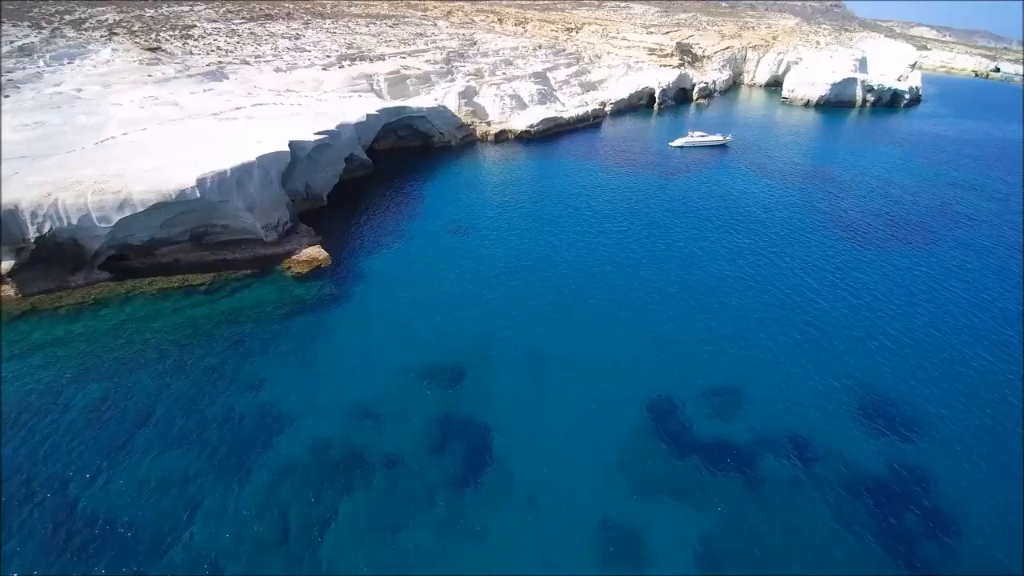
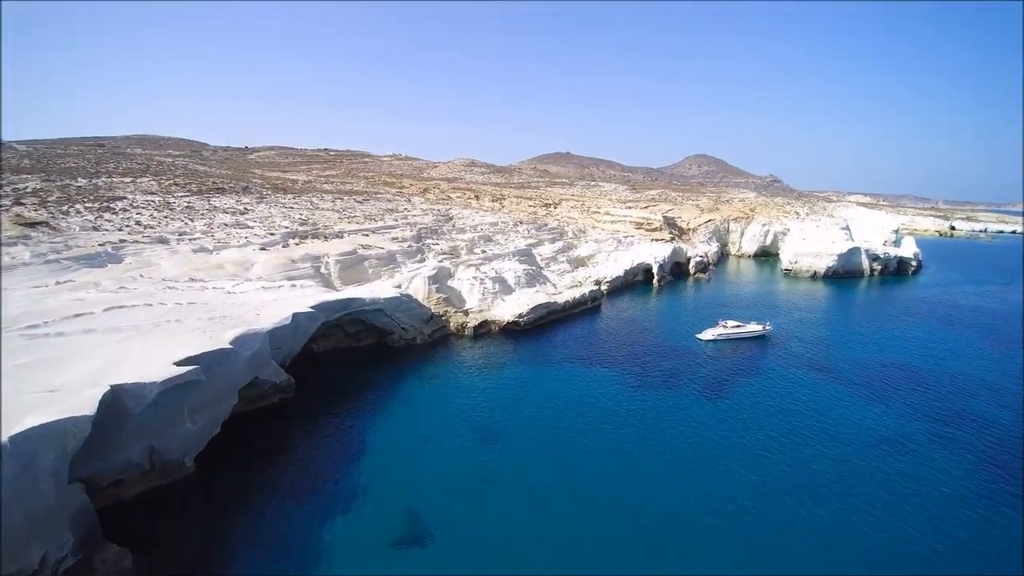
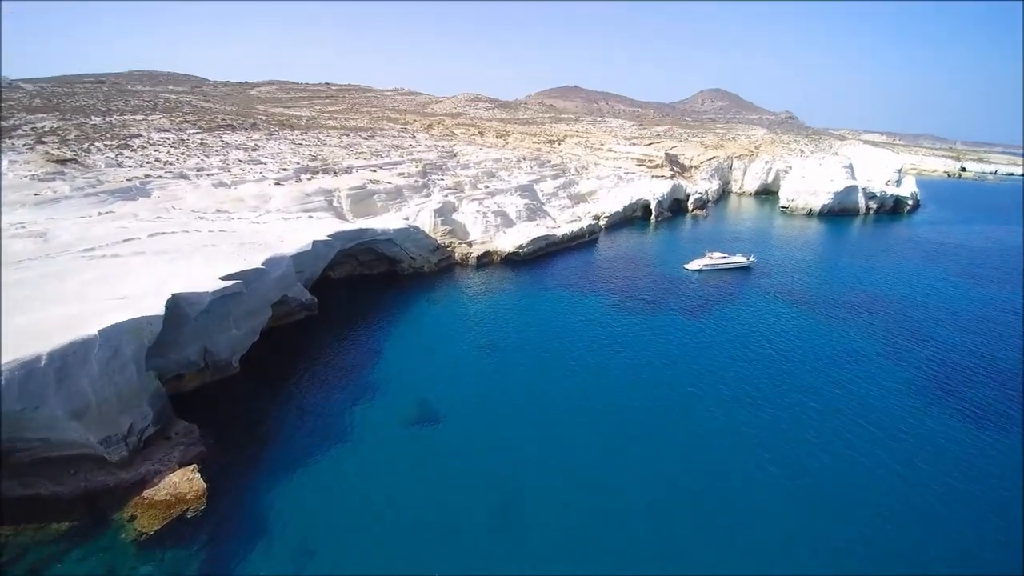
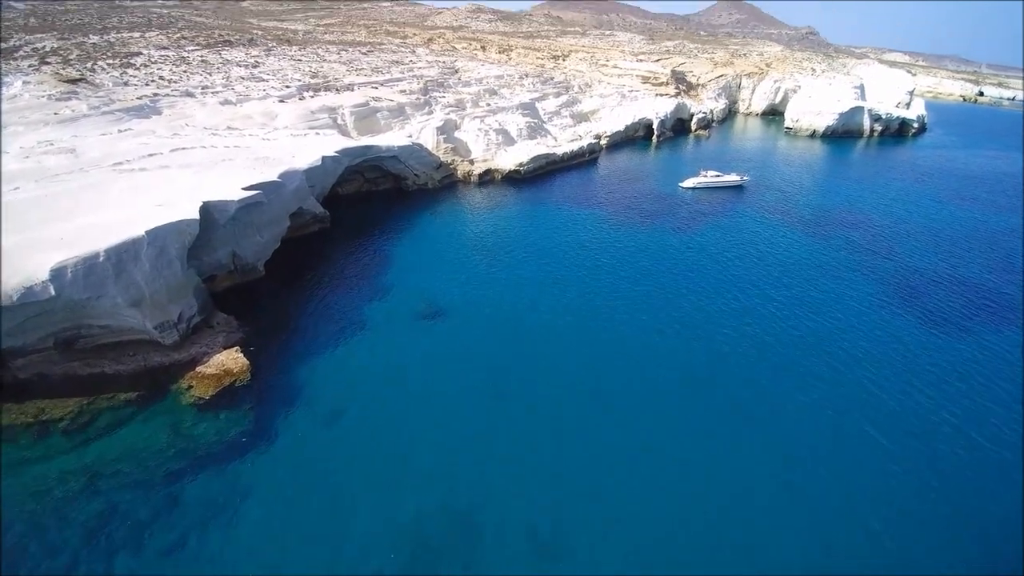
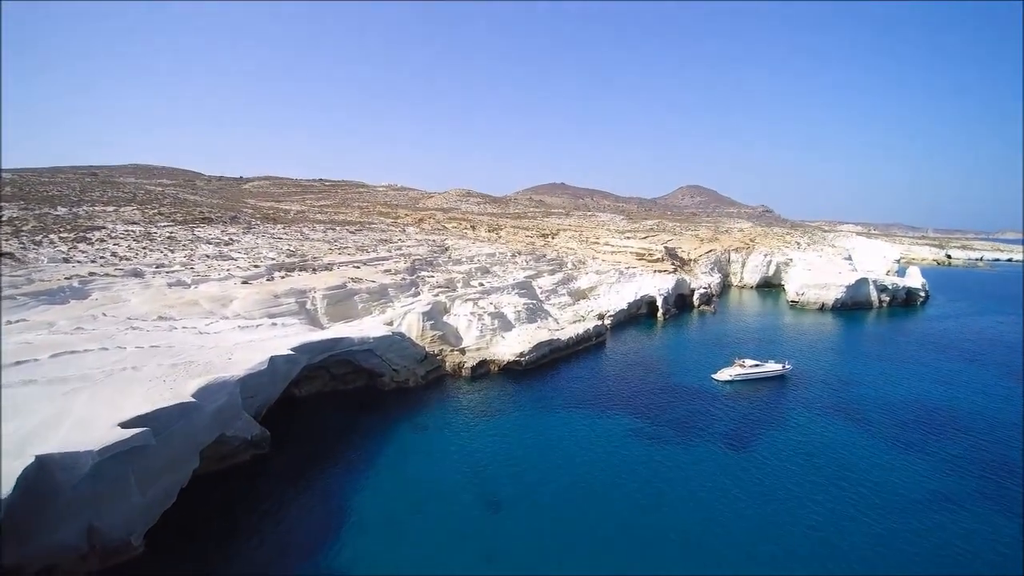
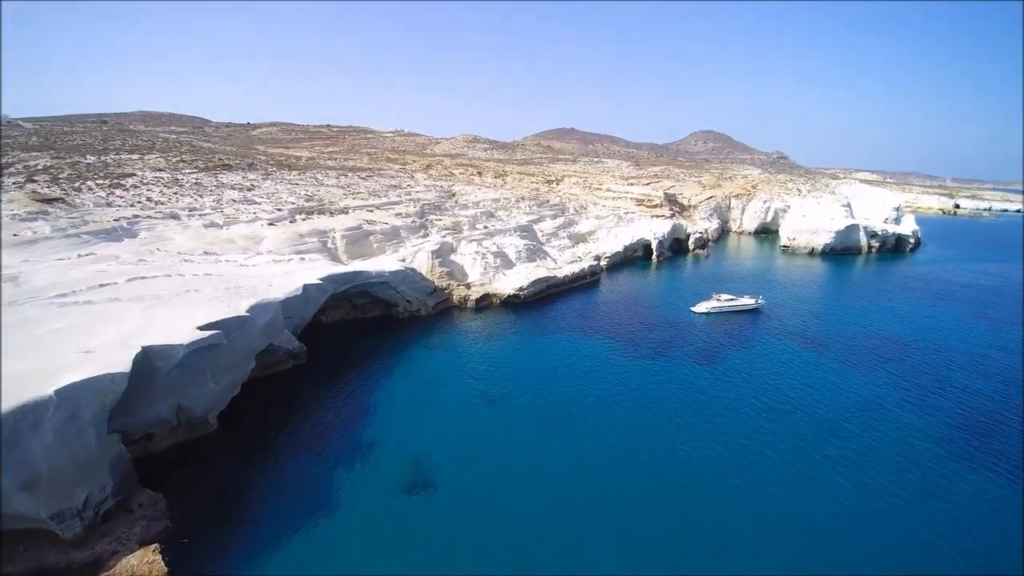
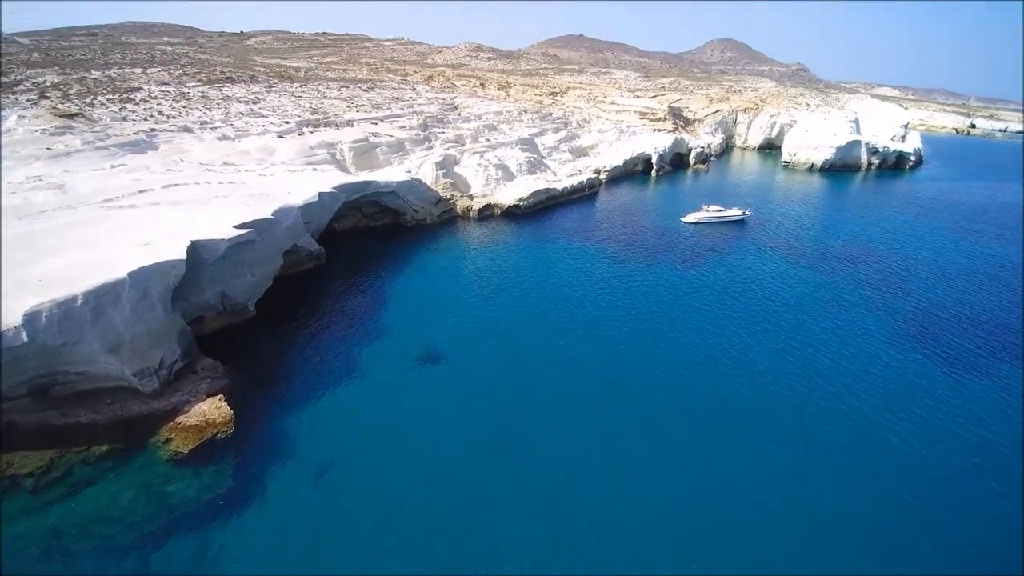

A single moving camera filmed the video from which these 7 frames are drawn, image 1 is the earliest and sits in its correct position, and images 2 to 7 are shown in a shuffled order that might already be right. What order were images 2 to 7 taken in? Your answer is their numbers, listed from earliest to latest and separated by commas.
4, 7, 3, 6, 2, 5
